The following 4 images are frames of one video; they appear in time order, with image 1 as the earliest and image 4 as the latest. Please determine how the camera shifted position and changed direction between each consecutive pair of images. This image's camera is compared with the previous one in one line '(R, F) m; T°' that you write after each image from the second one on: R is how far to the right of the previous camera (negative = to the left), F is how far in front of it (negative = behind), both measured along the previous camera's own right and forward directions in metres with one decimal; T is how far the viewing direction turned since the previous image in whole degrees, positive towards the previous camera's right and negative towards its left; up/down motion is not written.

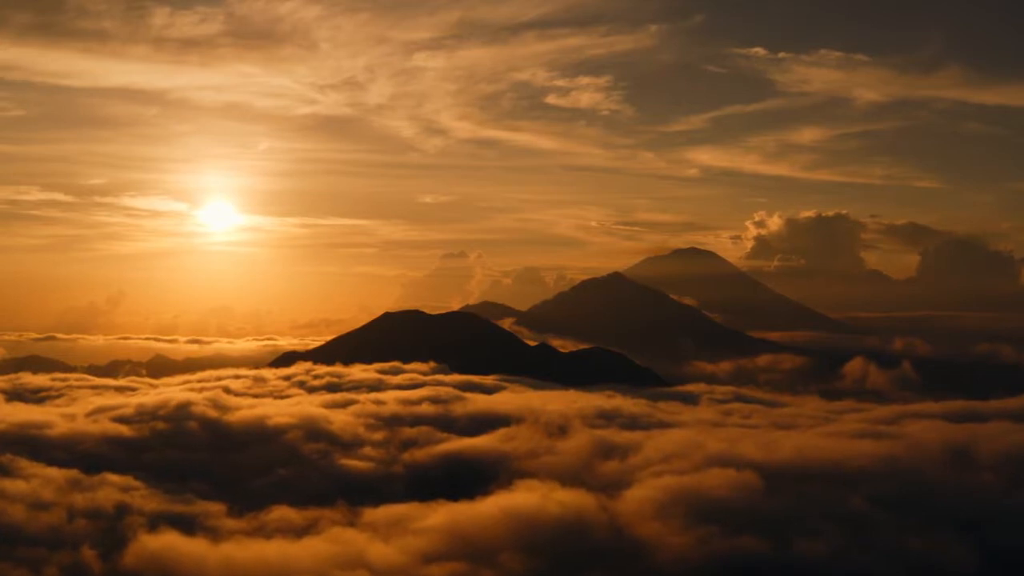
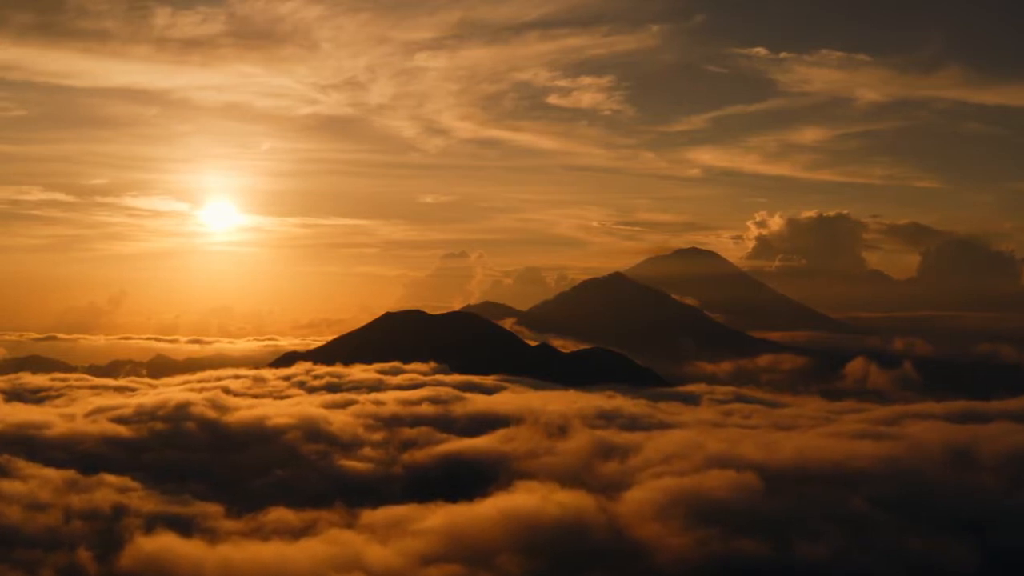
(+0.3, +0.7) m; 0°
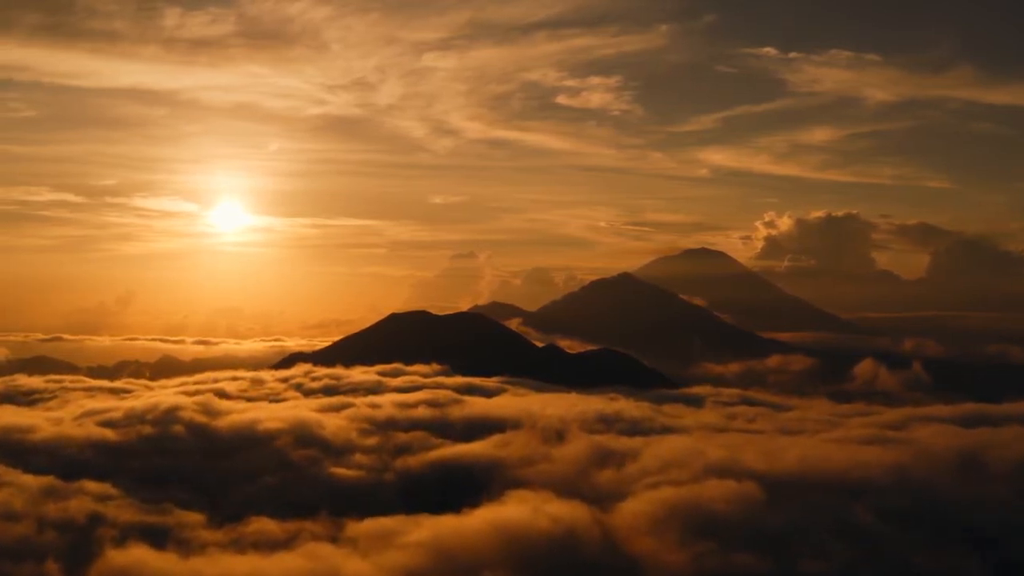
(+2.5, +5.6) m; -1°
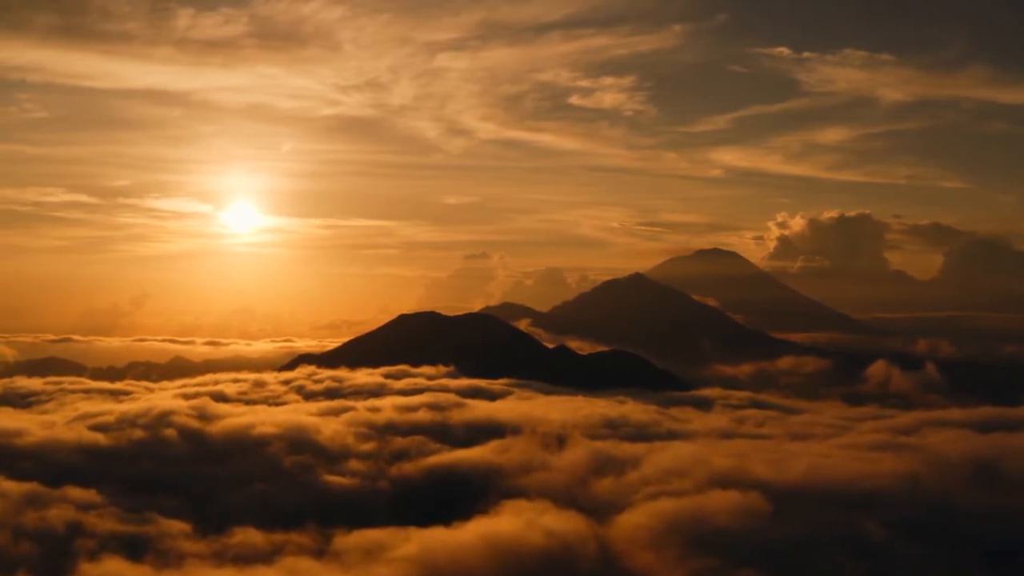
(+2.5, +5.6) m; -1°
